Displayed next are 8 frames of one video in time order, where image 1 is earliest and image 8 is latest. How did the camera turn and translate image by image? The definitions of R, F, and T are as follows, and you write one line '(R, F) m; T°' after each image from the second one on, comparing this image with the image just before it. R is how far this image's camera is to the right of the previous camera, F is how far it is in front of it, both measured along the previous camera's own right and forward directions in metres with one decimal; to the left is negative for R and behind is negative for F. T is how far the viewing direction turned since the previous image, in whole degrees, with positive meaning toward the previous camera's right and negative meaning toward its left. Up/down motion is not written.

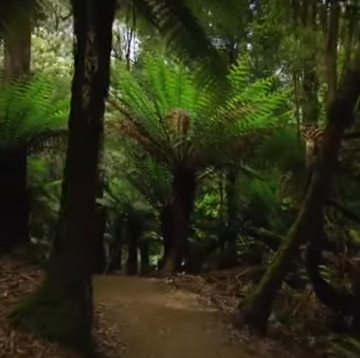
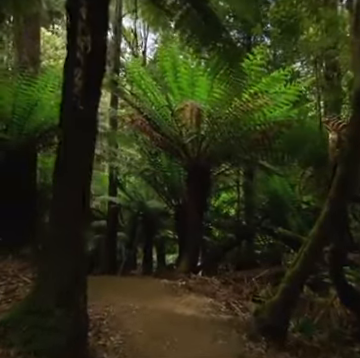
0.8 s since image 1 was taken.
(+0.1, +0.4) m; -2°
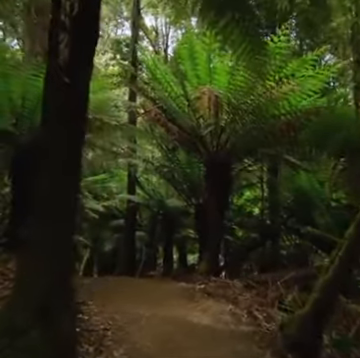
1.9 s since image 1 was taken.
(+0.1, +0.5) m; -3°
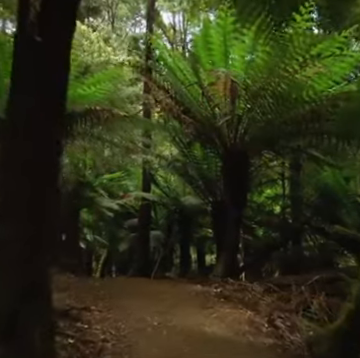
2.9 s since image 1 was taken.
(+0.1, +0.5) m; -3°
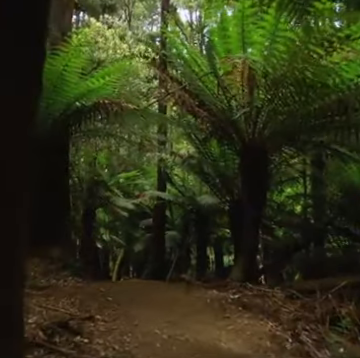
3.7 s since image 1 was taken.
(0.0, +0.4) m; -2°
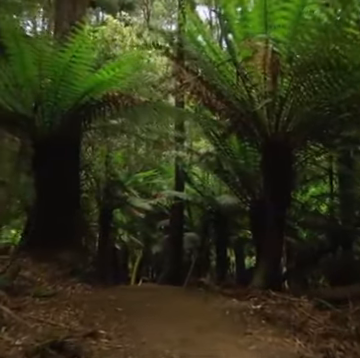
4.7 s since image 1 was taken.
(+0.1, +0.4) m; -3°
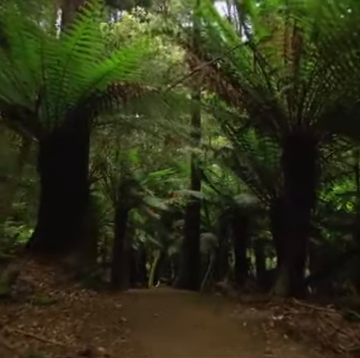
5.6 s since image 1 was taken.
(+0.1, +0.4) m; -3°
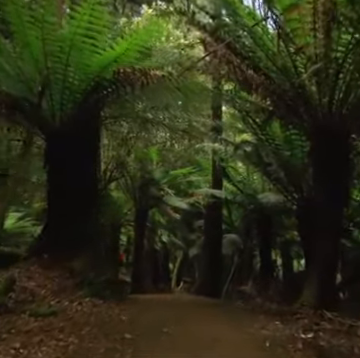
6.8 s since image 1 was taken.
(+0.1, +0.5) m; -3°
